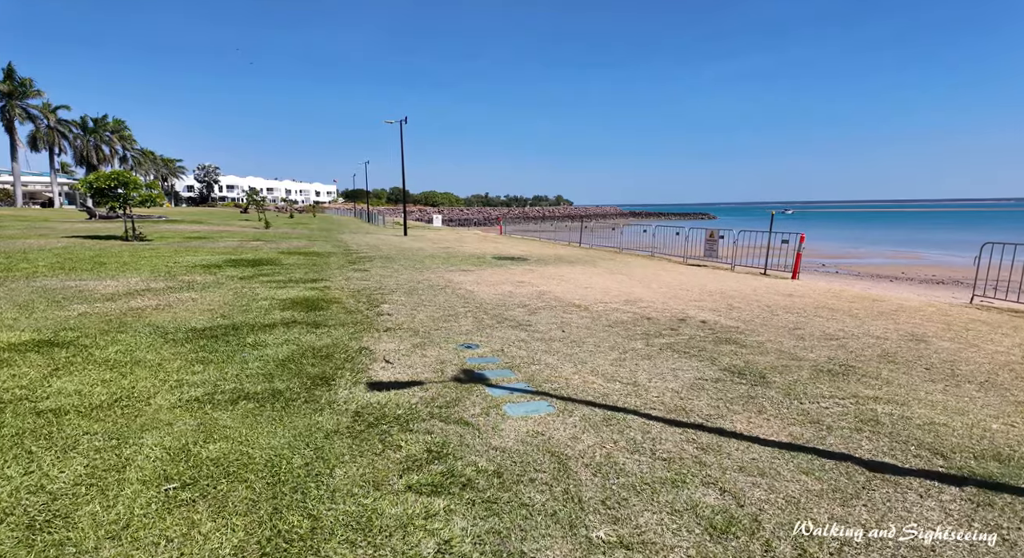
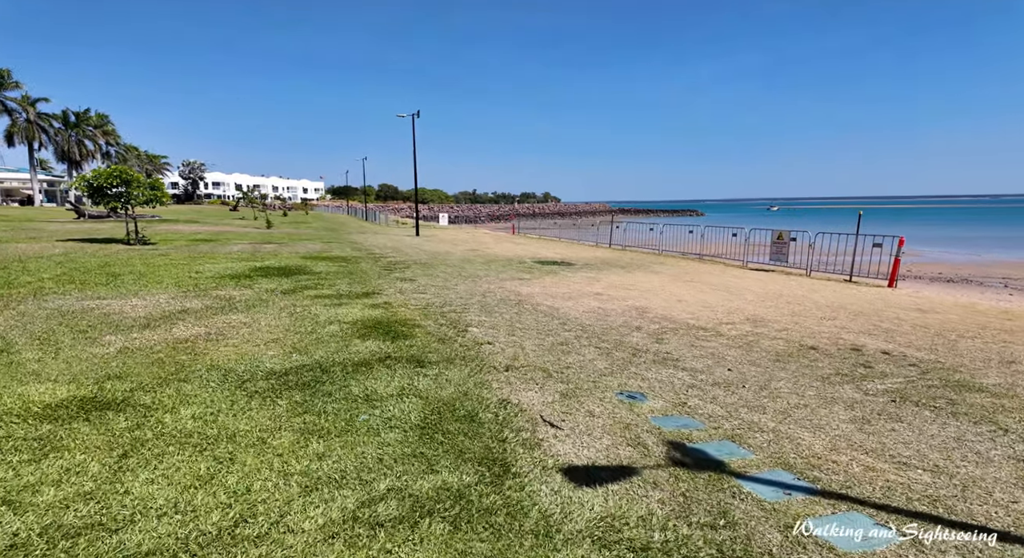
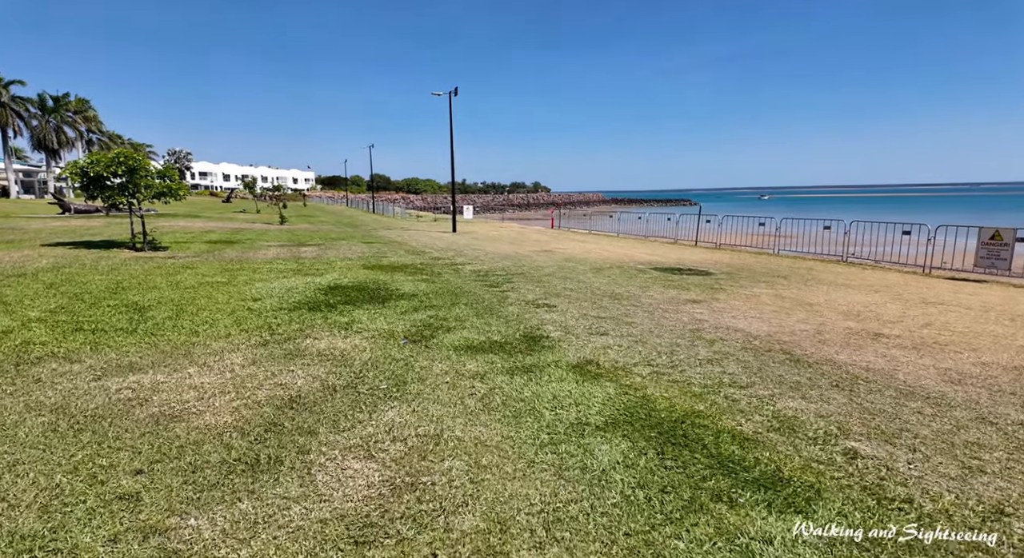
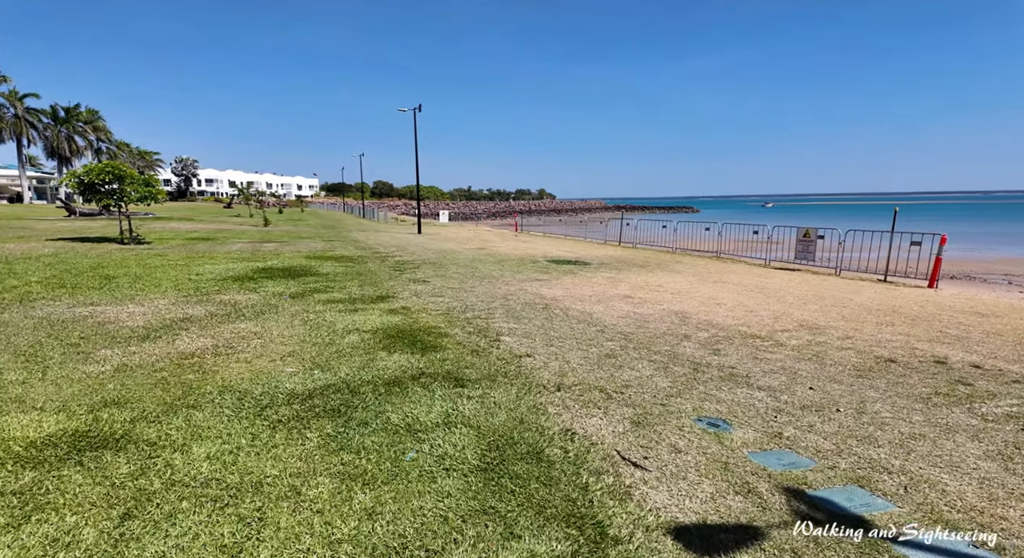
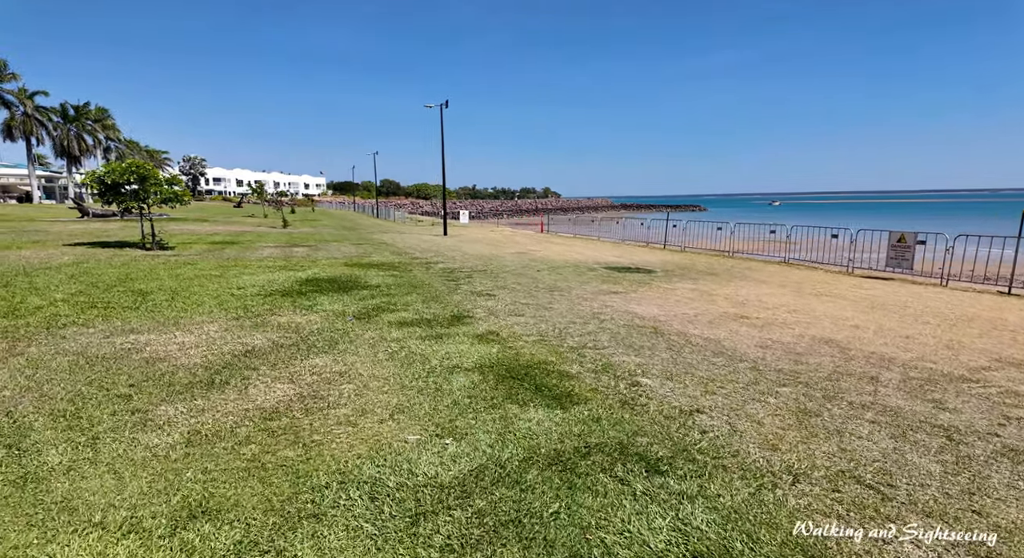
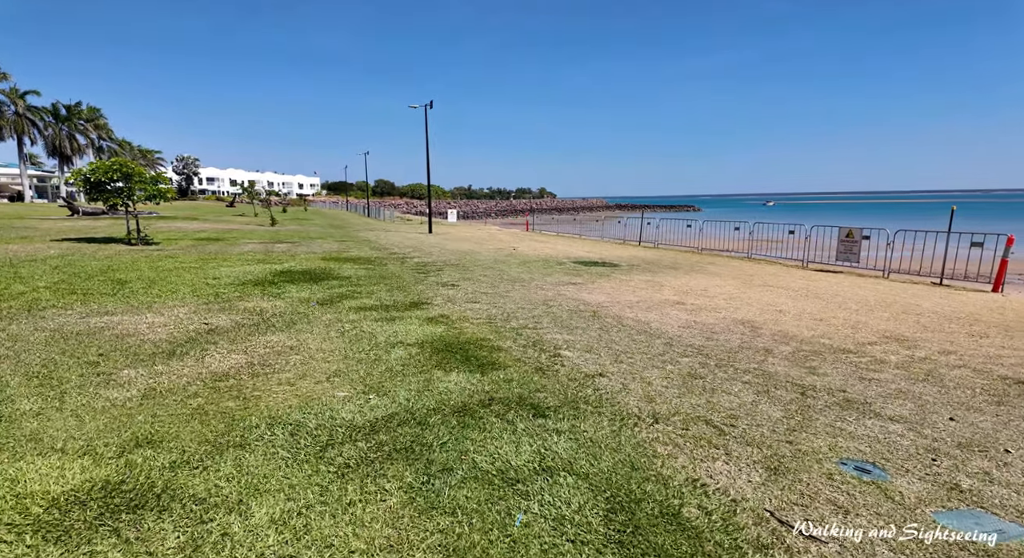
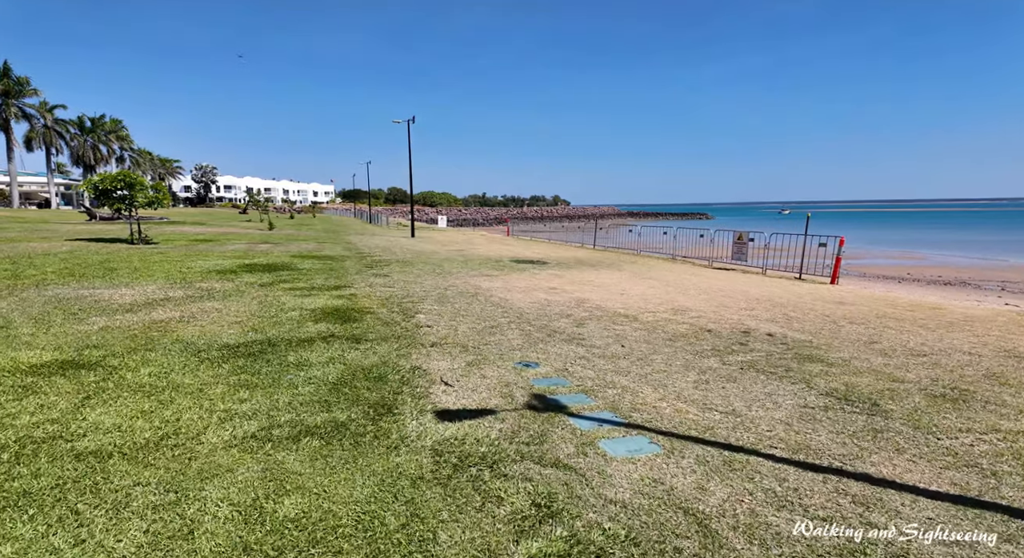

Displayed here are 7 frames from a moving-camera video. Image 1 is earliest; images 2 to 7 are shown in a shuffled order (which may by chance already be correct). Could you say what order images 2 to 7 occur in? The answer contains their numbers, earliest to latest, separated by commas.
7, 2, 4, 6, 5, 3
